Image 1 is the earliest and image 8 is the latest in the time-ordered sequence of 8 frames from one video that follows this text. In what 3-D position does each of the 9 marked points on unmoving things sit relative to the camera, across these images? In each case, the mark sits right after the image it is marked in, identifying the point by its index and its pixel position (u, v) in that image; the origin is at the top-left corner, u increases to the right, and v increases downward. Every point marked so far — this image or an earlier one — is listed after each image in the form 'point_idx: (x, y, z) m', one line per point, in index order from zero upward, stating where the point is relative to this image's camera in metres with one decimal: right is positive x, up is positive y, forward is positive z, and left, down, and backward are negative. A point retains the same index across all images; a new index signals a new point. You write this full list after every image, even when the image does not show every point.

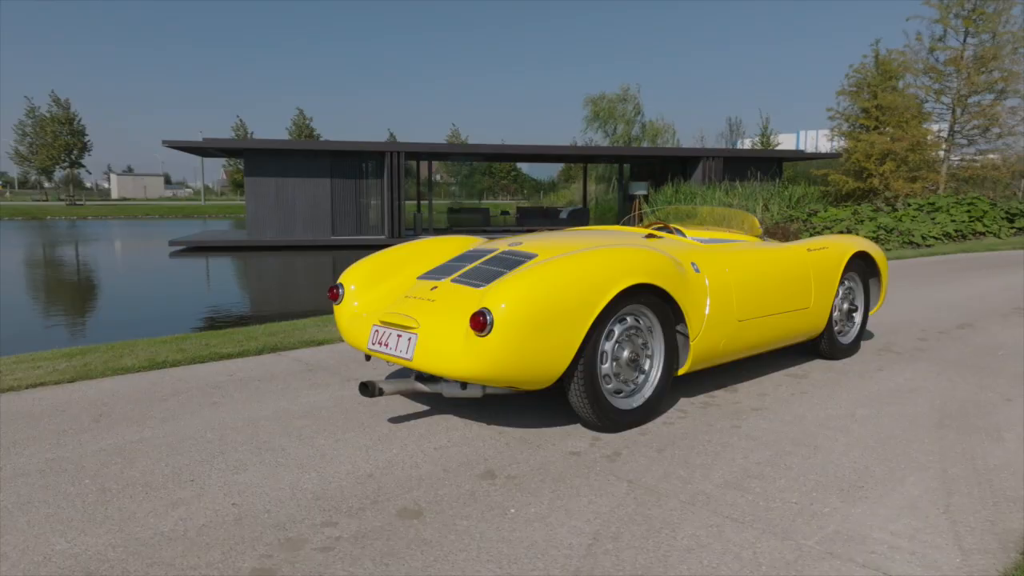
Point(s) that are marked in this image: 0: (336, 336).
0: (-1.6, -0.4, +6.3) m
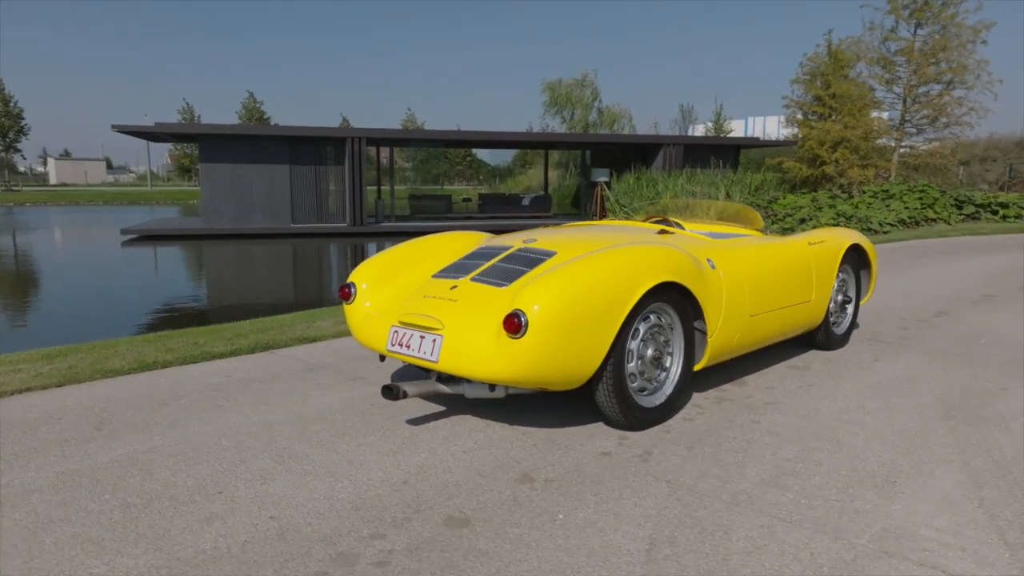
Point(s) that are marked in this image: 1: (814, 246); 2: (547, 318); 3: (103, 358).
0: (-1.6, -0.4, +6.1) m
1: (+2.2, +0.3, +5.1) m
2: (+0.2, -0.1, +3.1) m
3: (-3.0, -0.5, +5.2) m
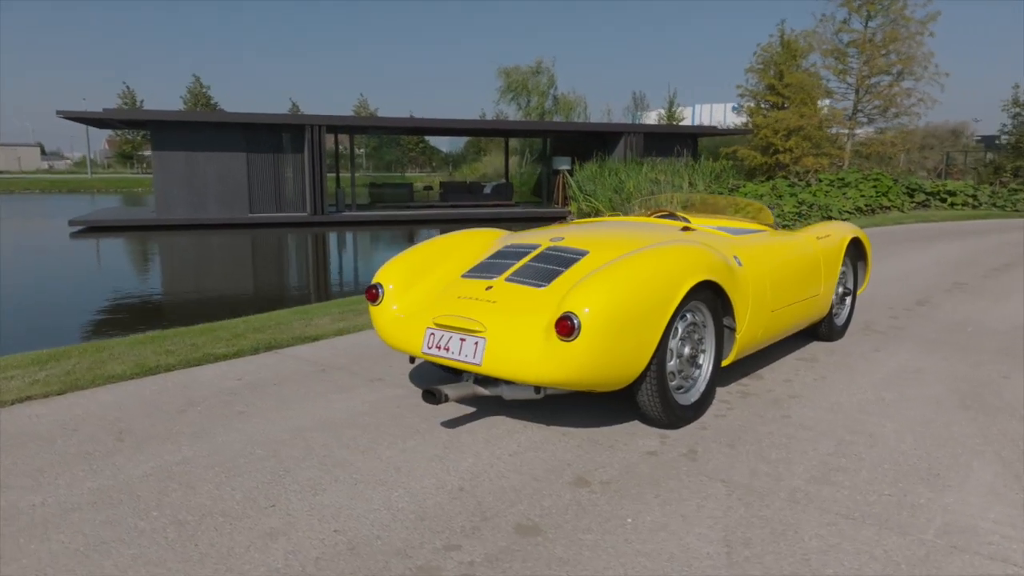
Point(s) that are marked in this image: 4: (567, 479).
0: (-1.6, -0.4, +6.0) m
1: (+2.3, +0.4, +5.2) m
2: (+0.4, -0.1, +3.1) m
3: (-2.9, -0.5, +4.9) m
4: (+0.2, -0.8, +3.0) m
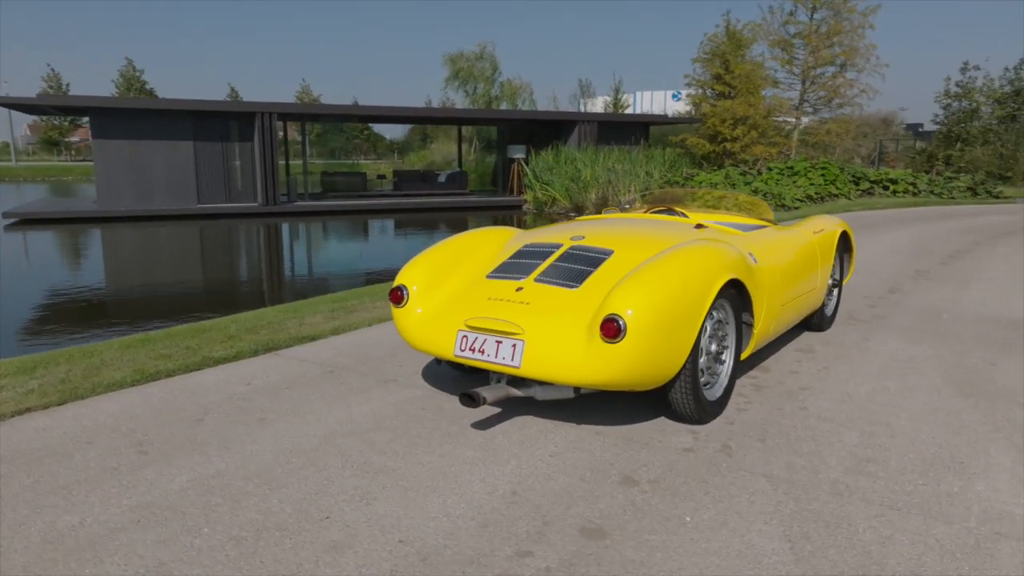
0: (-1.6, -0.3, +5.9) m
1: (+2.3, +0.4, +5.3) m
2: (+0.6, -0.2, +3.2) m
3: (-2.8, -0.5, +4.7) m
4: (+0.4, -0.8, +3.1) m
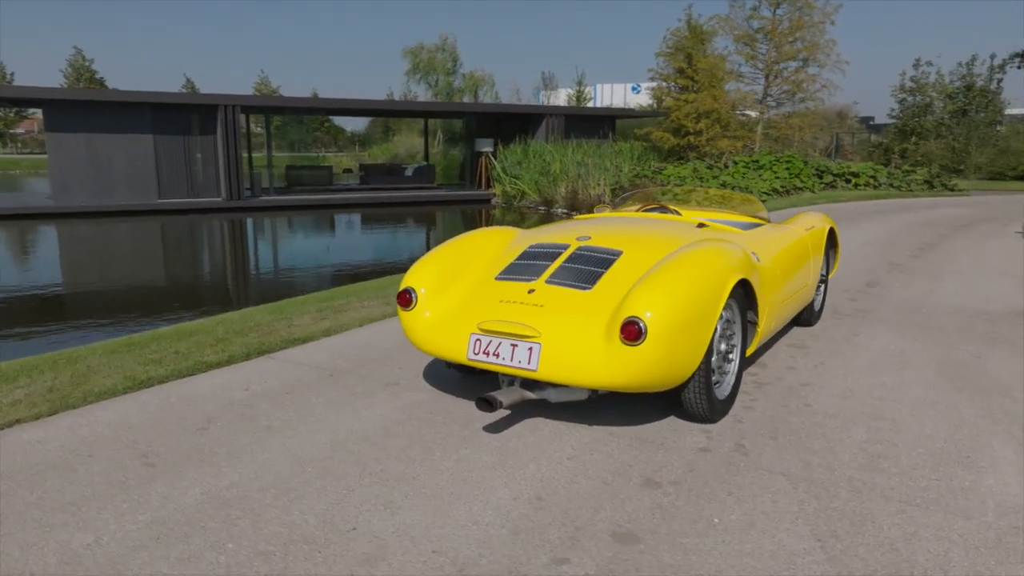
0: (-1.6, -0.4, +5.8) m
1: (+2.3, +0.4, +5.4) m
2: (+0.7, -0.2, +3.2) m
3: (-2.8, -0.6, +4.6) m
4: (+0.5, -0.8, +3.1) m
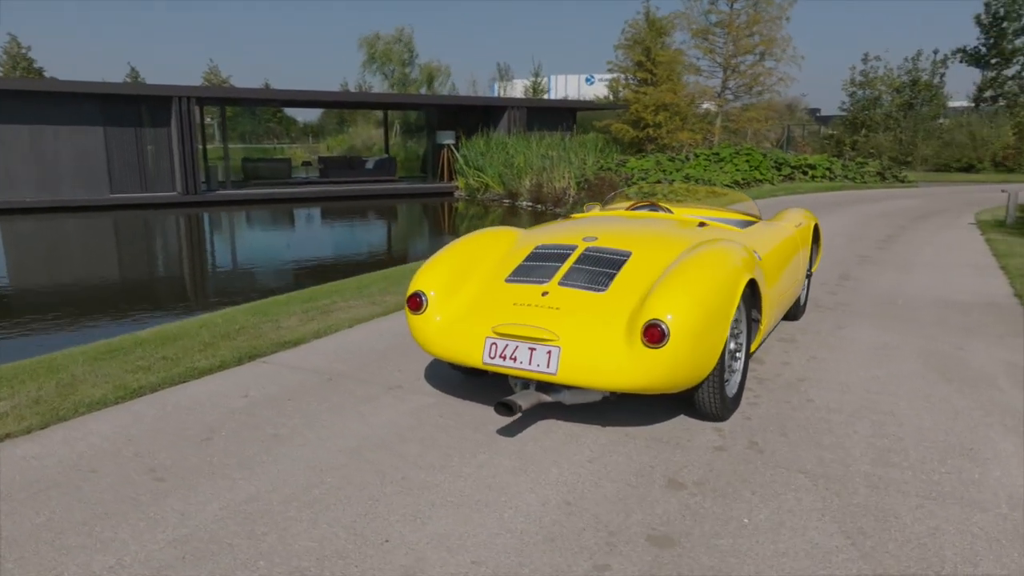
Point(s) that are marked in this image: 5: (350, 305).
0: (-1.7, -0.4, +5.7) m
1: (+2.2, +0.5, +5.5) m
2: (+0.8, -0.2, +3.2) m
3: (-2.8, -0.6, +4.4) m
4: (+0.7, -0.9, +3.1) m
5: (-1.5, -0.2, +6.6) m
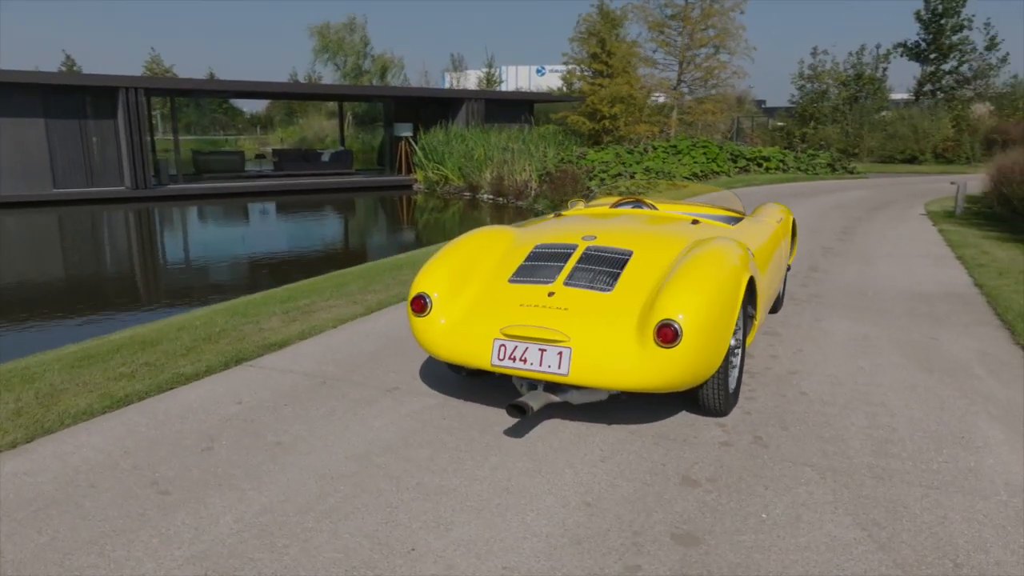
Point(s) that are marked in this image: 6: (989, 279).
0: (-1.8, -0.4, +5.6) m
1: (+2.1, +0.5, +5.7) m
2: (+0.8, -0.2, +3.2) m
3: (-2.8, -0.6, +4.2) m
4: (+0.7, -0.9, +3.2) m
5: (-1.7, -0.2, +6.5) m
6: (+5.3, +0.1, +7.7) m
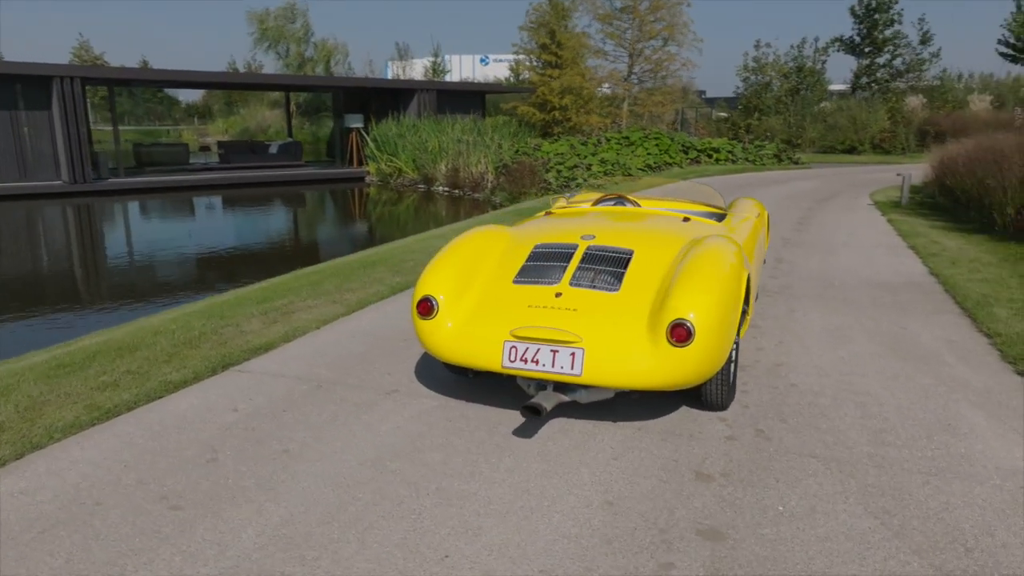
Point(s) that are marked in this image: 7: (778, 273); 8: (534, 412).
0: (-1.9, -0.4, +5.4) m
1: (+2.0, +0.6, +5.8) m
2: (+0.9, -0.2, +3.3) m
3: (-2.8, -0.7, +4.0) m
4: (+0.8, -0.9, +3.2) m
5: (-1.8, -0.2, +6.3) m
6: (+5.0, +0.2, +8.1) m
7: (+2.9, +0.2, +7.8) m
8: (+0.1, -0.6, +3.3) m
